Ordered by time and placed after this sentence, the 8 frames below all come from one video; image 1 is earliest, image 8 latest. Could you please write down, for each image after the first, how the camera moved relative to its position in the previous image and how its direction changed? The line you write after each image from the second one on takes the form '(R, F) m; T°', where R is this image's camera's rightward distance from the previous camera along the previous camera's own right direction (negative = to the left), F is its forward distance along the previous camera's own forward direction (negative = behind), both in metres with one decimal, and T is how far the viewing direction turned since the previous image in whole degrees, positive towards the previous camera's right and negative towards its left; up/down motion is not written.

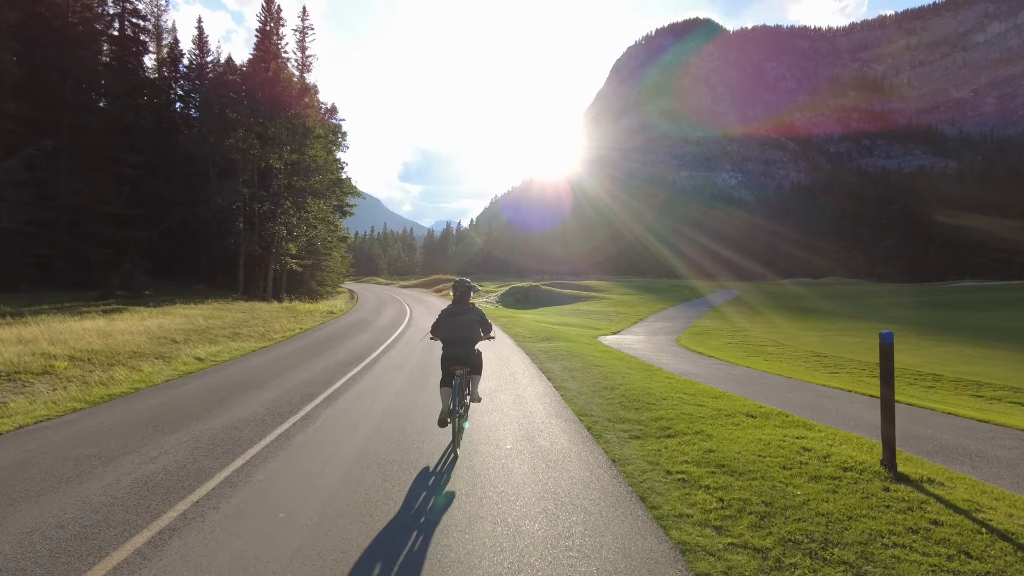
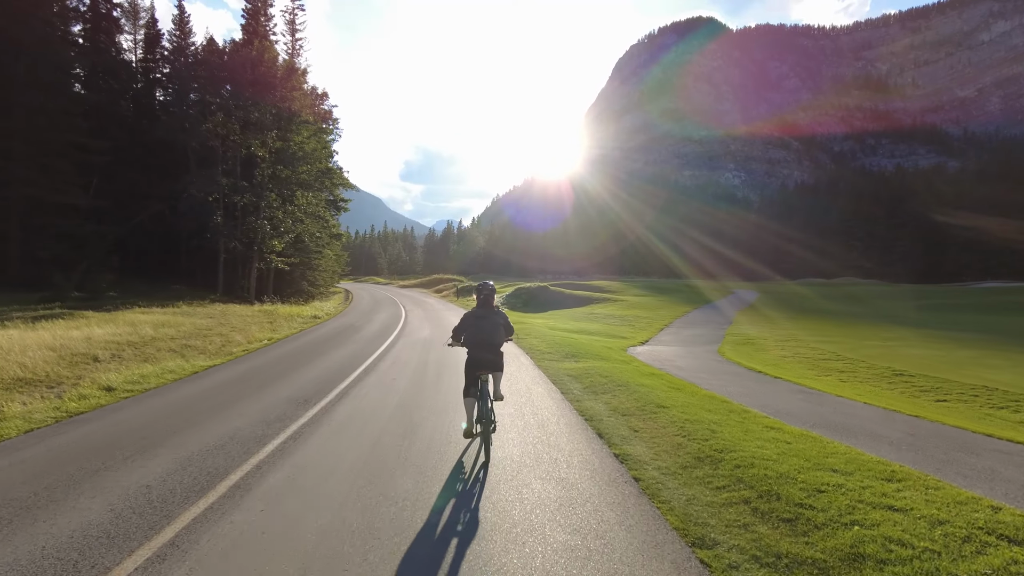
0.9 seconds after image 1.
(-0.3, +3.0) m; 0°
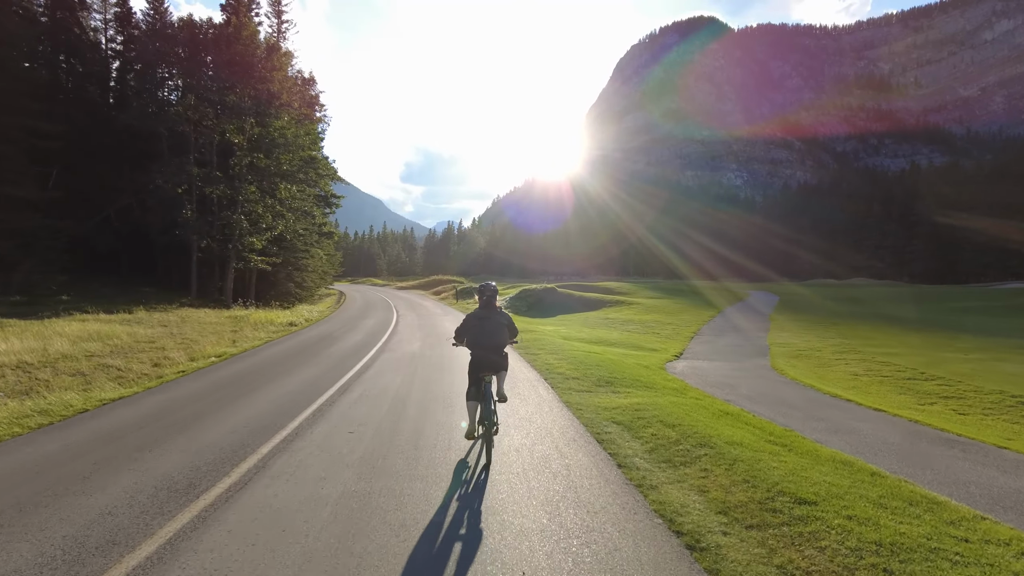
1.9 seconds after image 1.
(-0.2, +3.0) m; 0°
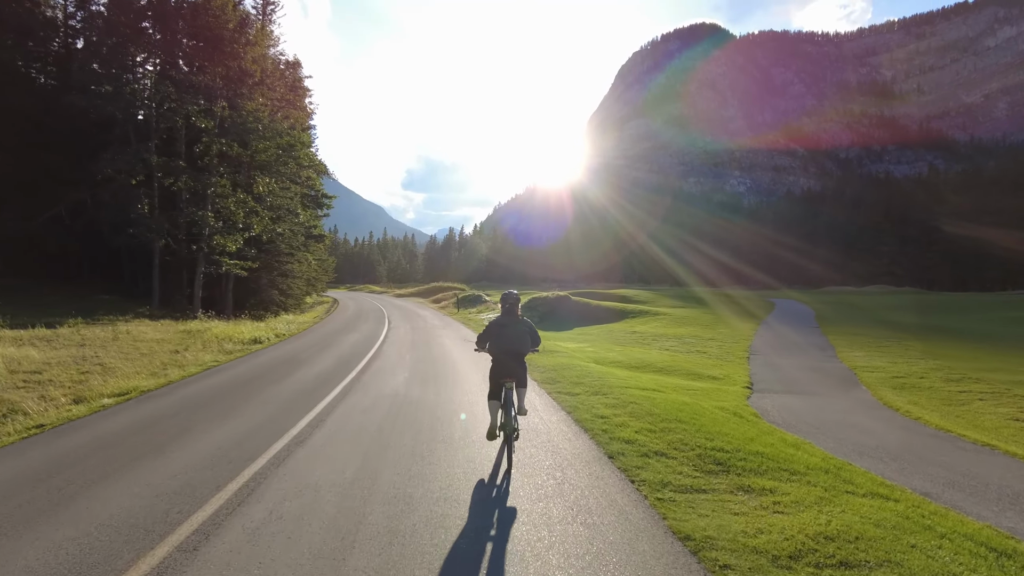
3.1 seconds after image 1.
(-0.3, +3.6) m; 0°
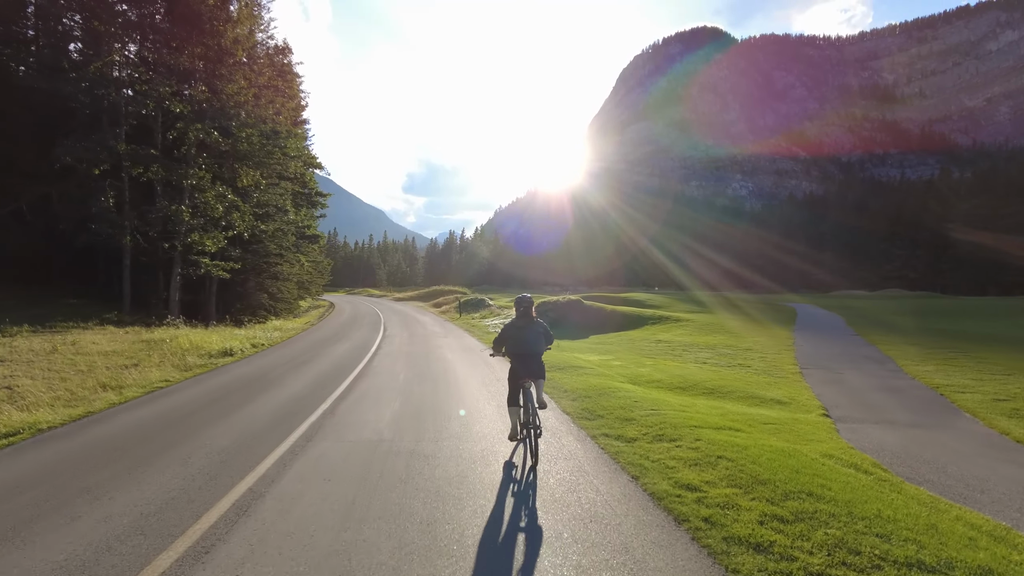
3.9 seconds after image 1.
(-0.3, +2.3) m; 0°
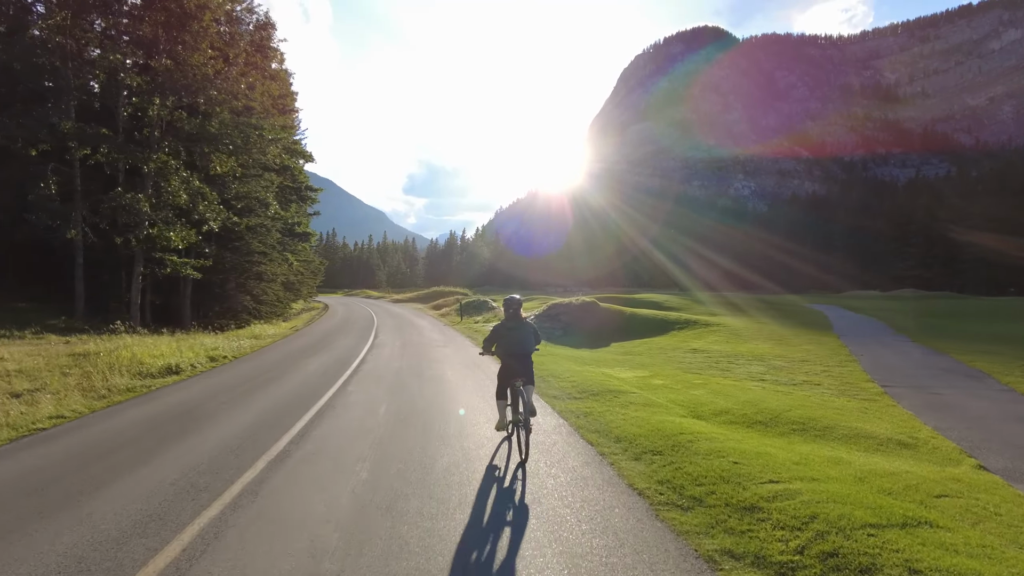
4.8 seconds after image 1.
(-0.2, +2.7) m; 0°
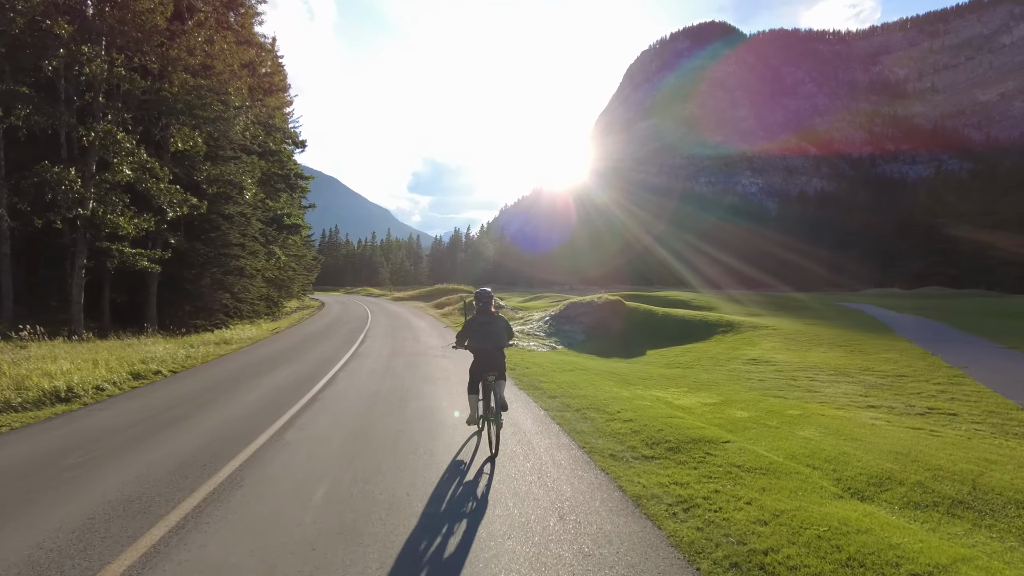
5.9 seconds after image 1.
(-0.2, +3.2) m; 0°
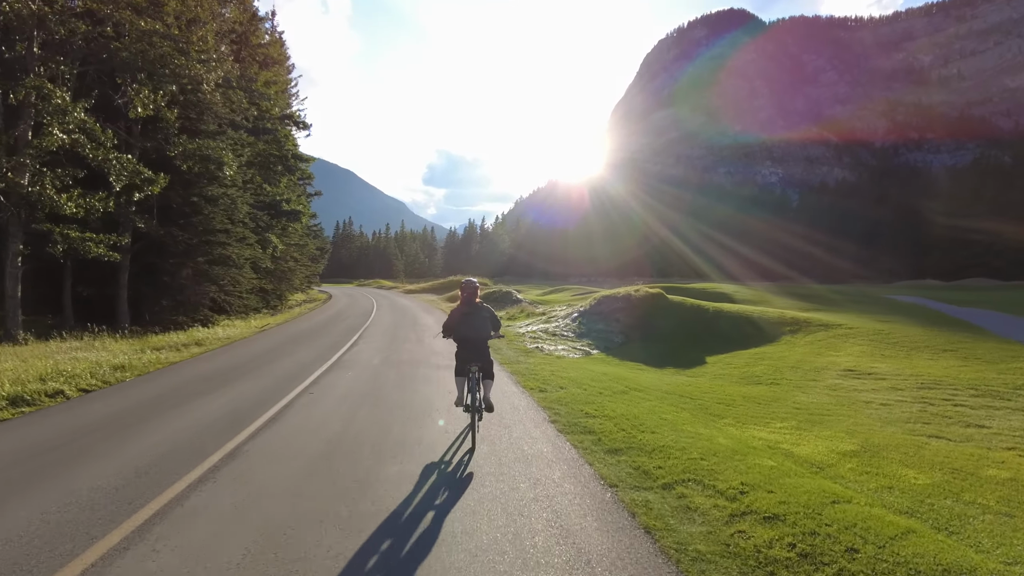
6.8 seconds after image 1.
(-0.2, +3.0) m; -1°
